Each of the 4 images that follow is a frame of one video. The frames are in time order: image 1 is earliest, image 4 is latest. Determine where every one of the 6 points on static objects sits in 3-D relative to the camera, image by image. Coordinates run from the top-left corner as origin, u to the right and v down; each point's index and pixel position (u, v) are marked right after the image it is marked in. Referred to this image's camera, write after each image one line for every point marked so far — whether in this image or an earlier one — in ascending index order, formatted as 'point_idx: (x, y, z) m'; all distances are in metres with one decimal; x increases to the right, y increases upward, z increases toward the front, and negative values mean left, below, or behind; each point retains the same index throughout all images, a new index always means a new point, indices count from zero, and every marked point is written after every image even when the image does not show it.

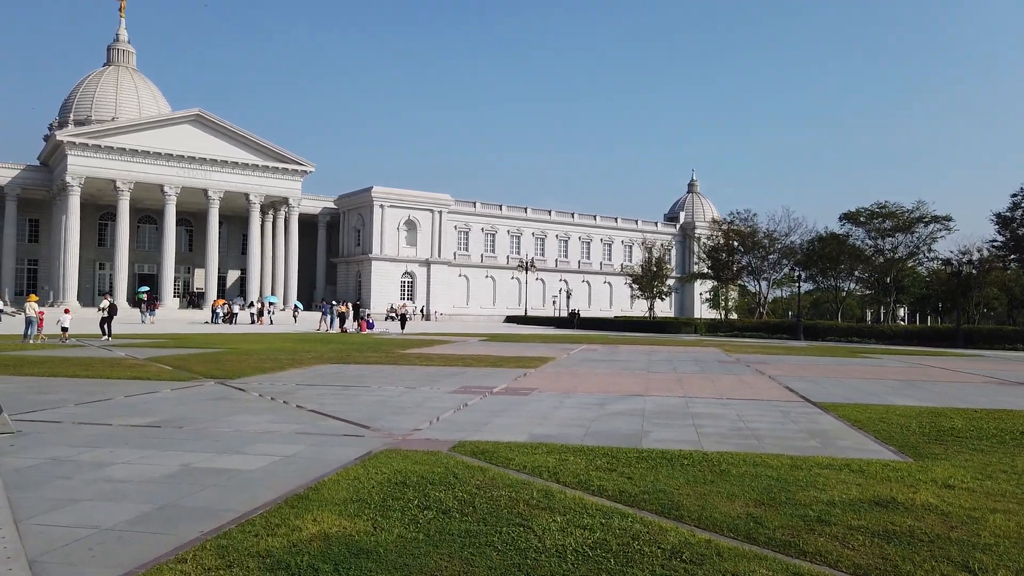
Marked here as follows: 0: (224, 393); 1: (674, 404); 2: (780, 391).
0: (-5.4, -2.0, +14.9) m
1: (+2.8, -2.0, +13.9) m
2: (+5.5, -2.1, +16.5) m
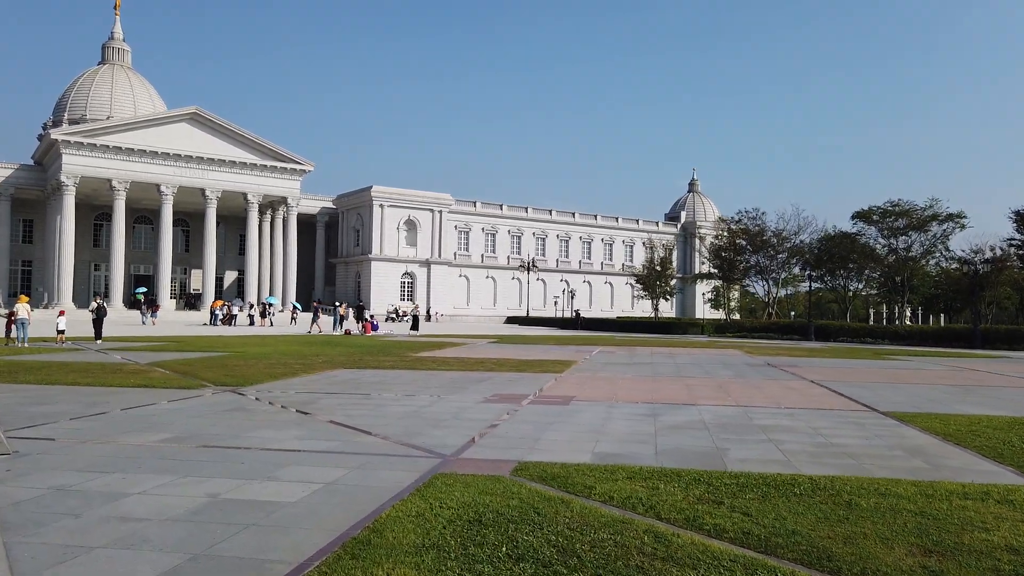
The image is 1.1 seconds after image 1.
0: (-4.7, -2.0, +13.7) m
1: (+3.5, -2.0, +12.7) m
2: (+6.2, -2.1, +15.3) m
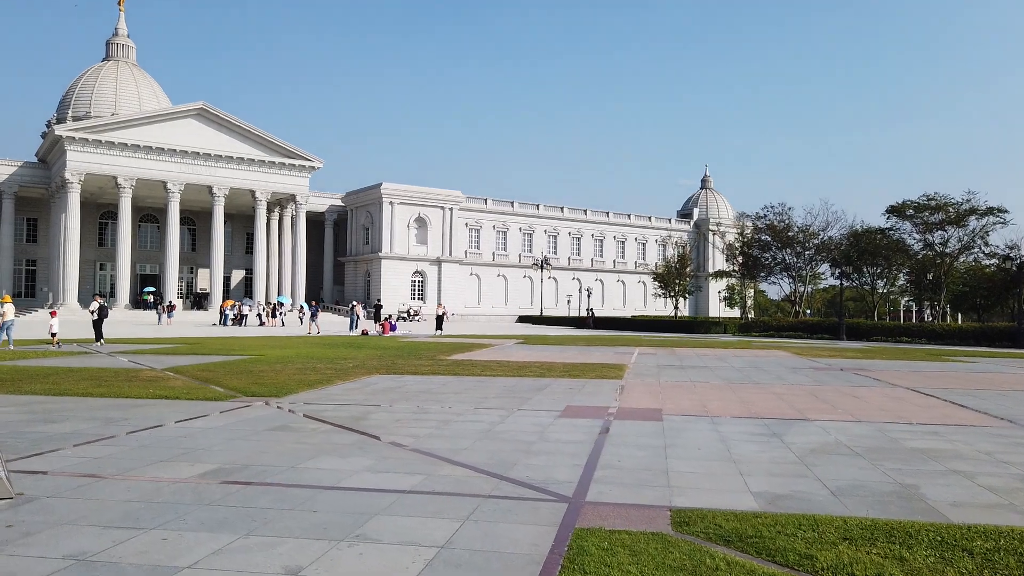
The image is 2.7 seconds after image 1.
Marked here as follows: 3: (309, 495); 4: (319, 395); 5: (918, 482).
0: (-3.4, -1.9, +11.7) m
1: (+4.8, -2.0, +10.7) m
2: (+7.5, -2.1, +13.3) m
3: (-1.9, -1.8, +7.1) m
4: (-3.8, -2.1, +15.6) m
5: (+4.0, -1.9, +7.9) m
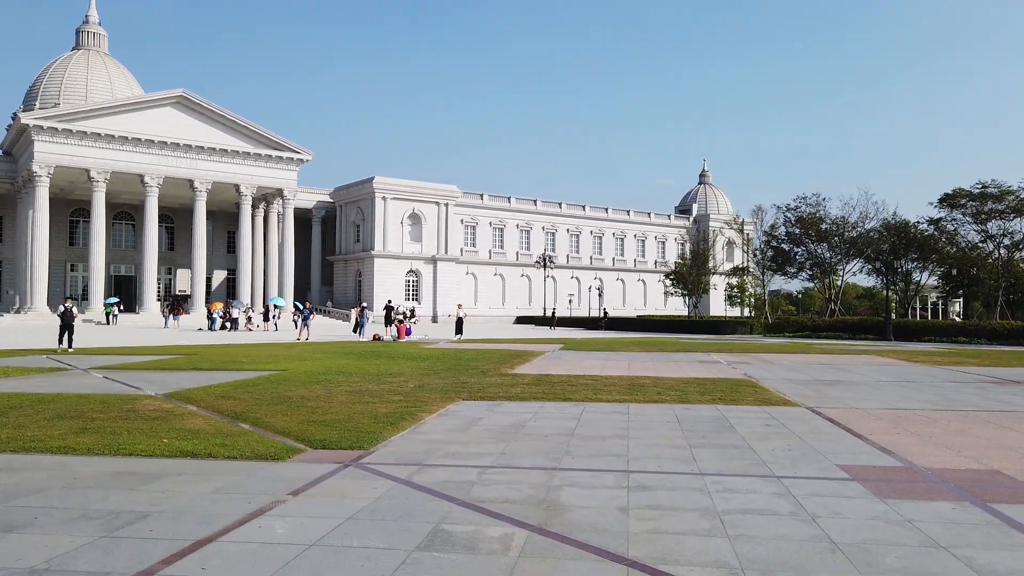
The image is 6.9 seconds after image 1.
0: (-0.7, -1.9, +6.6) m
1: (+7.5, -1.8, +5.8) m
2: (+10.1, -1.9, +8.5) m
3: (+0.9, -1.8, +2.0) m
4: (-1.2, -2.0, +10.5) m
5: (+6.8, -1.8, +3.0) m
